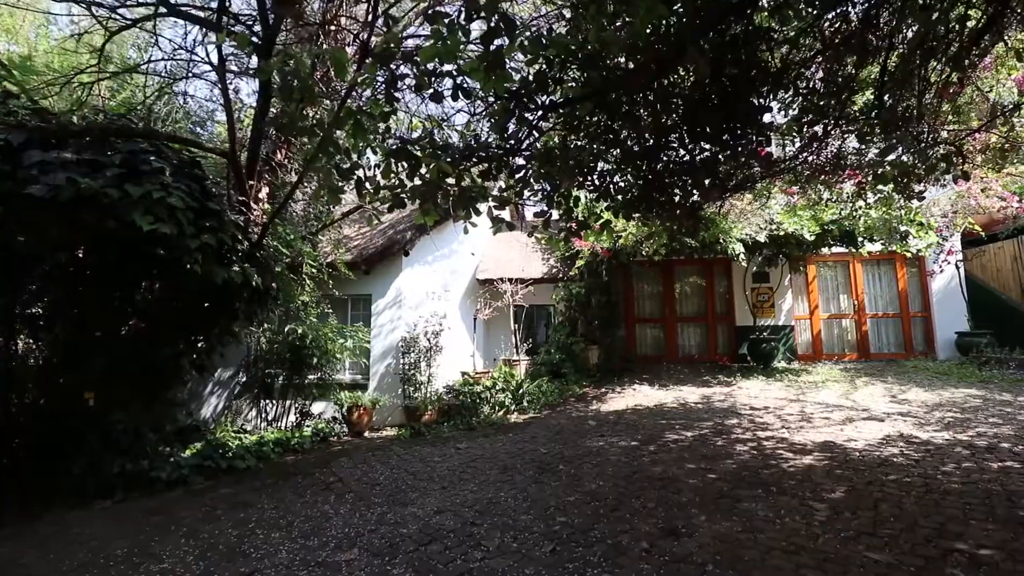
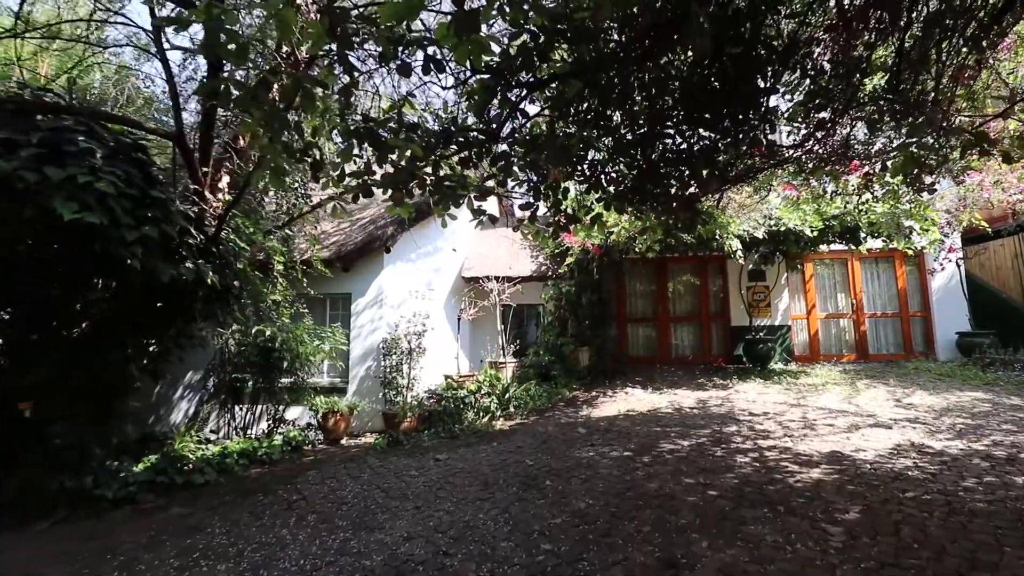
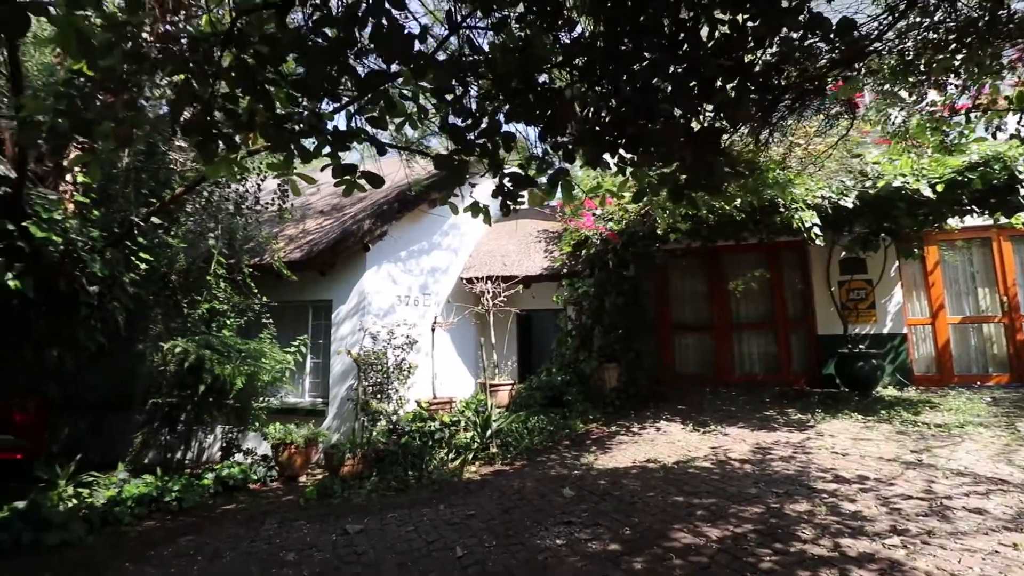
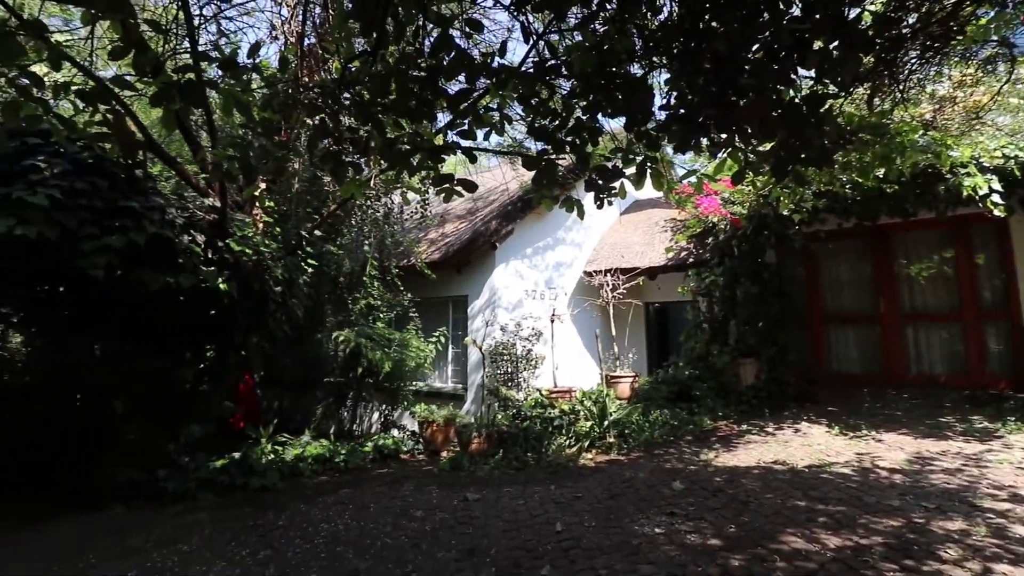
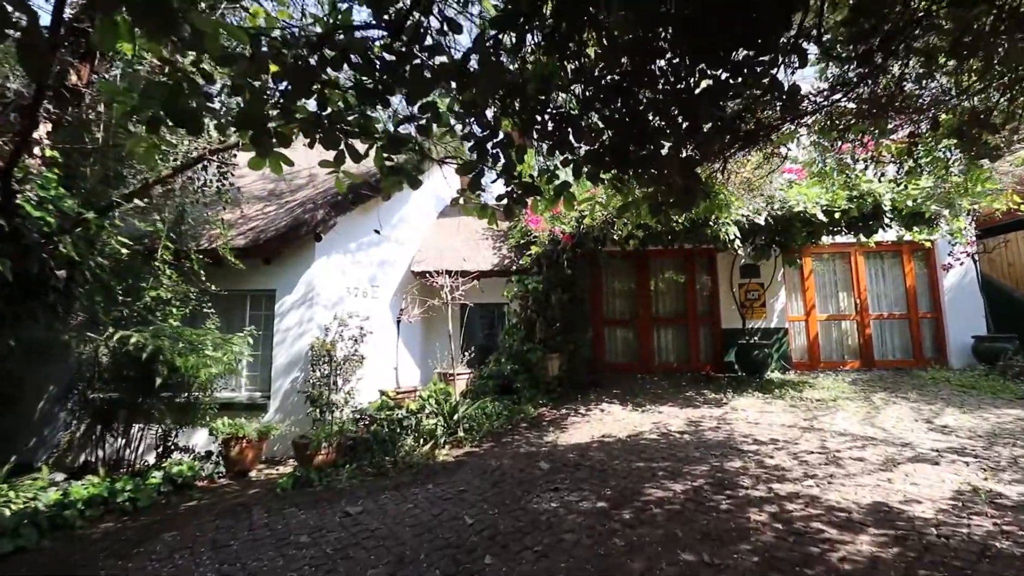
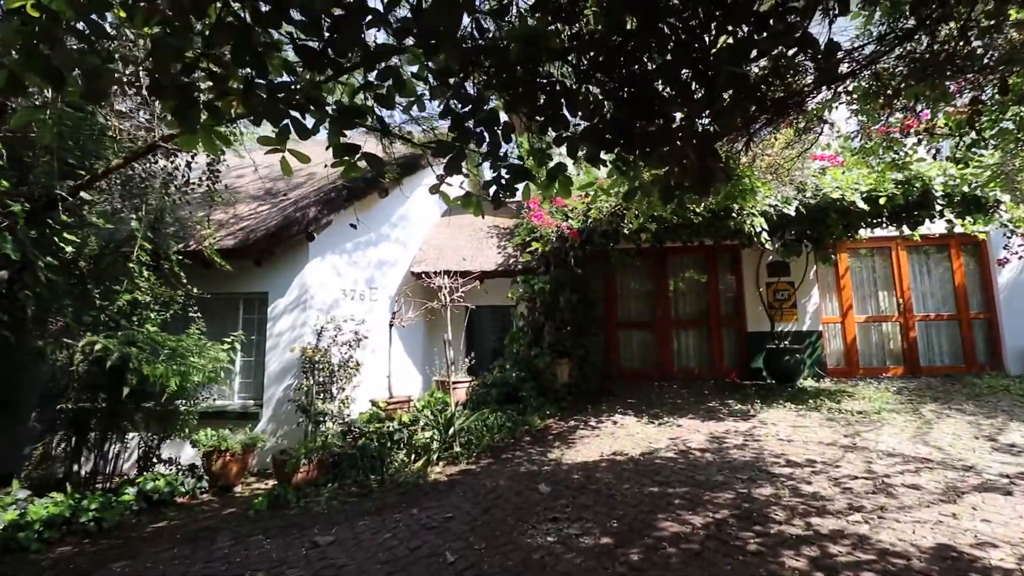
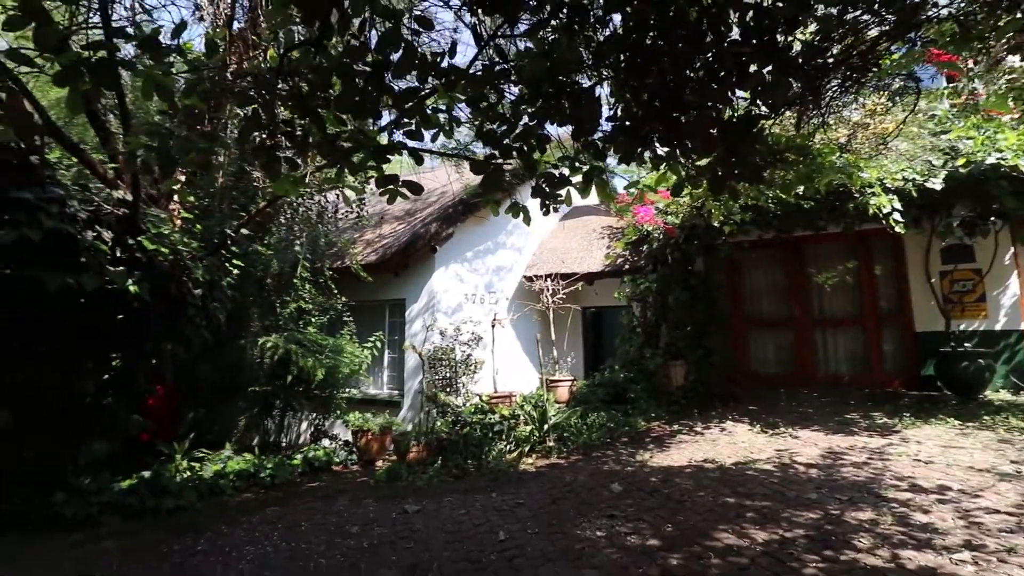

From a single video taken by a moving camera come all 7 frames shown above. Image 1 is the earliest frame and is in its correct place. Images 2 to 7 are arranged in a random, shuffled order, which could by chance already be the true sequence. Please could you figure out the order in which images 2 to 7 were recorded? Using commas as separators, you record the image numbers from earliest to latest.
2, 5, 6, 3, 7, 4
